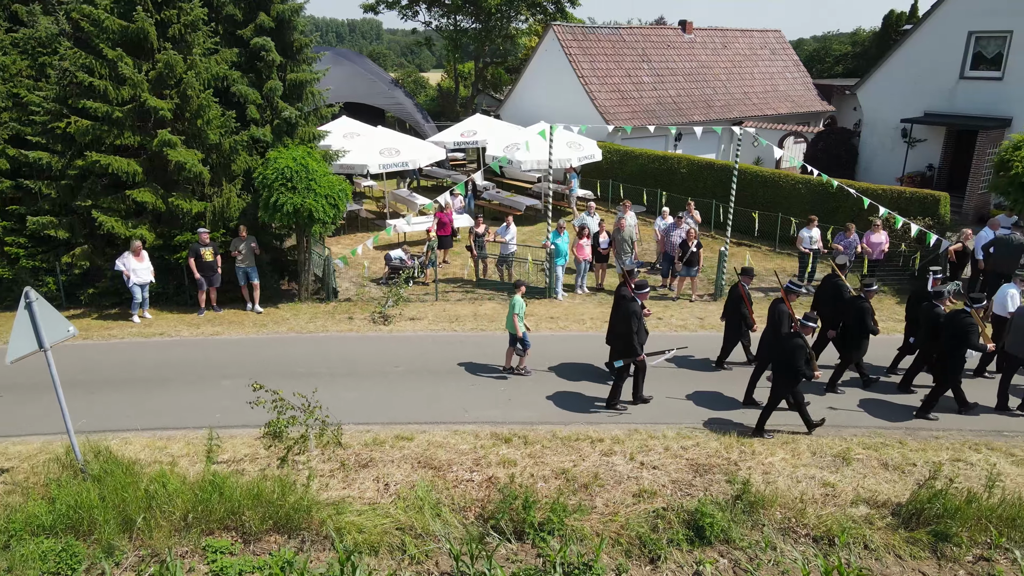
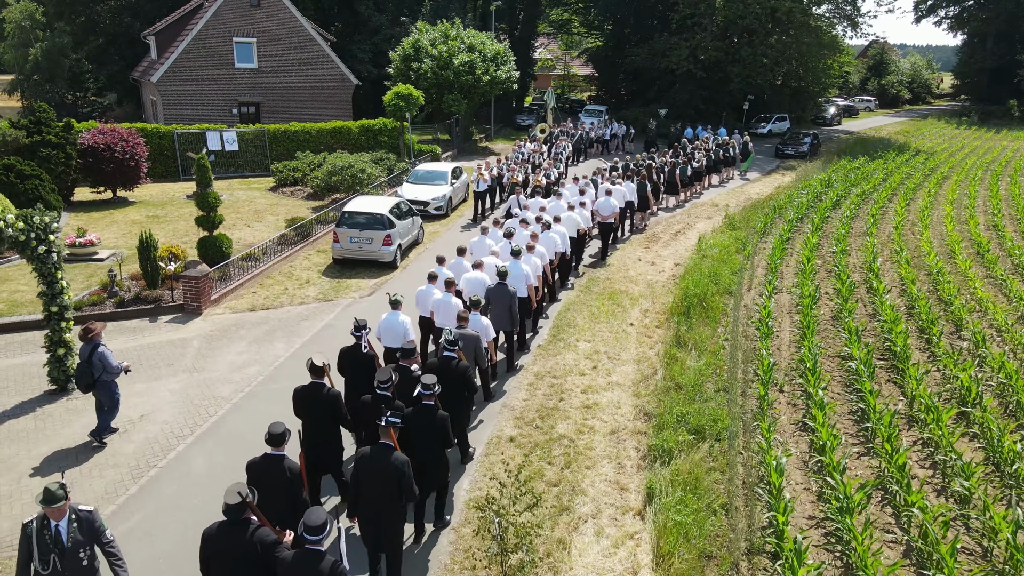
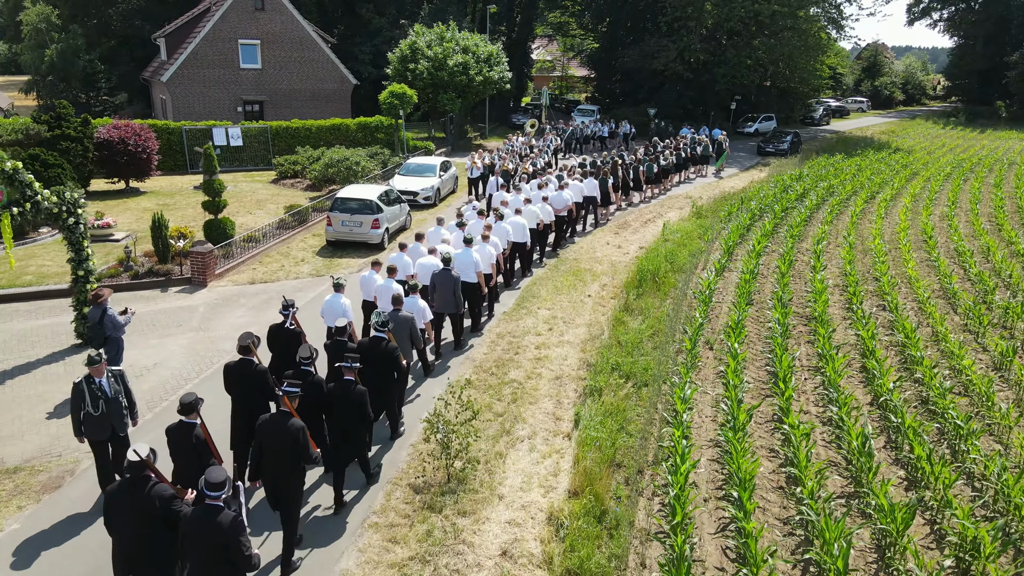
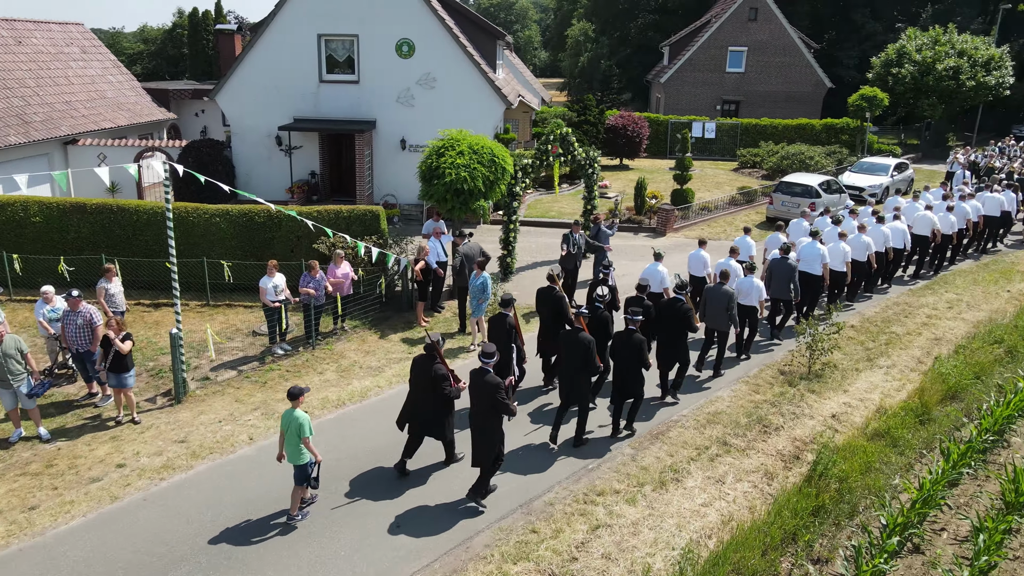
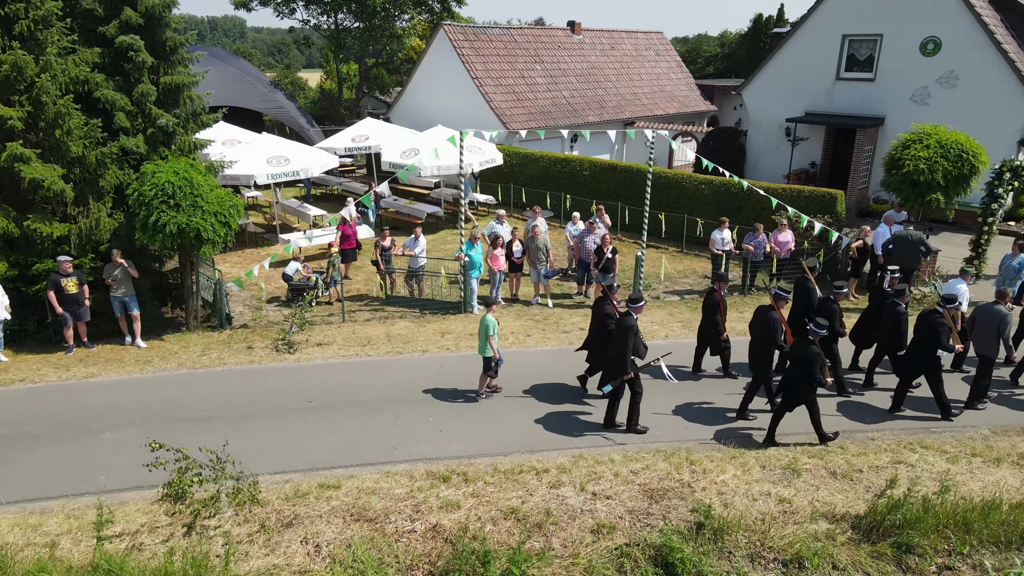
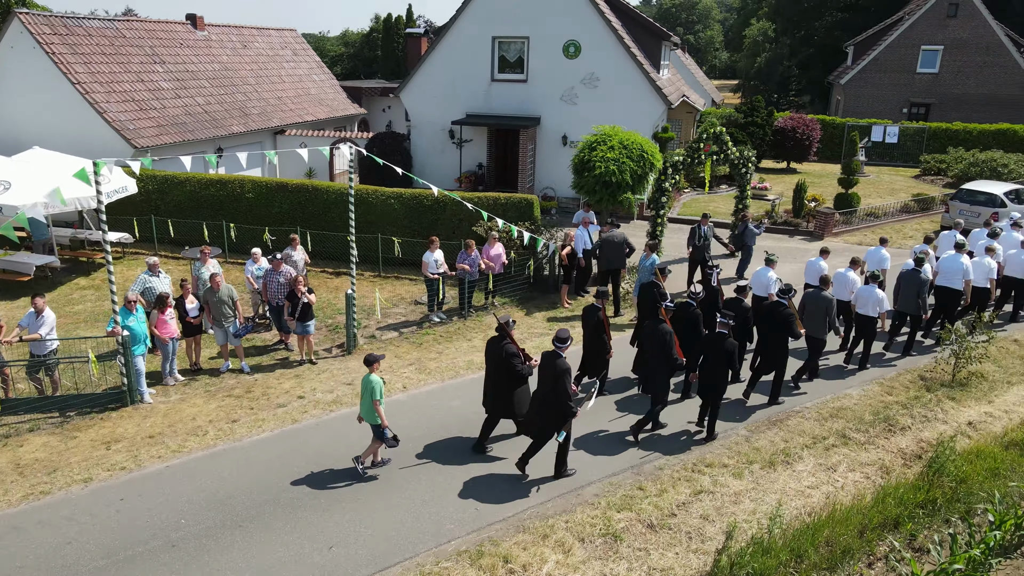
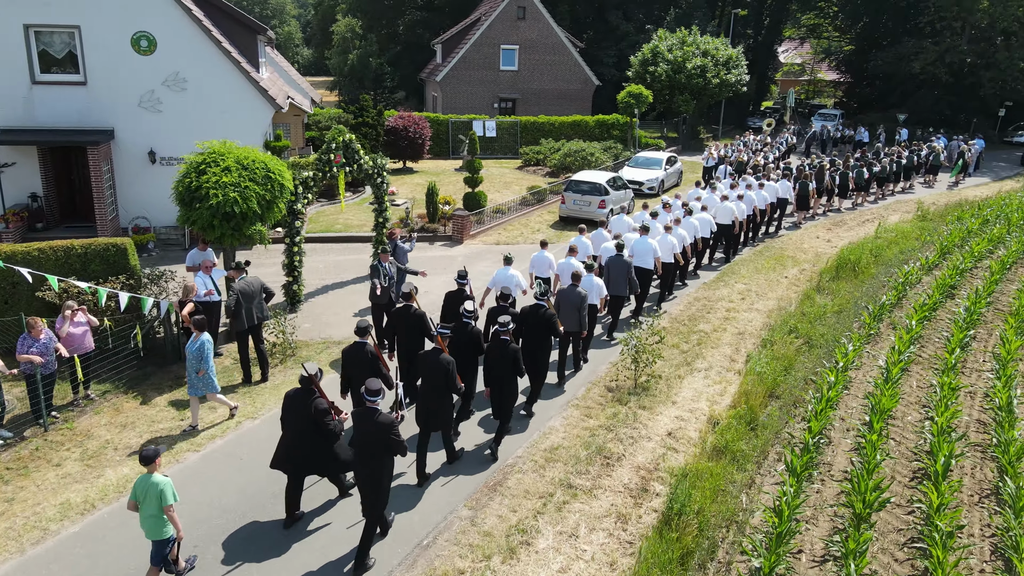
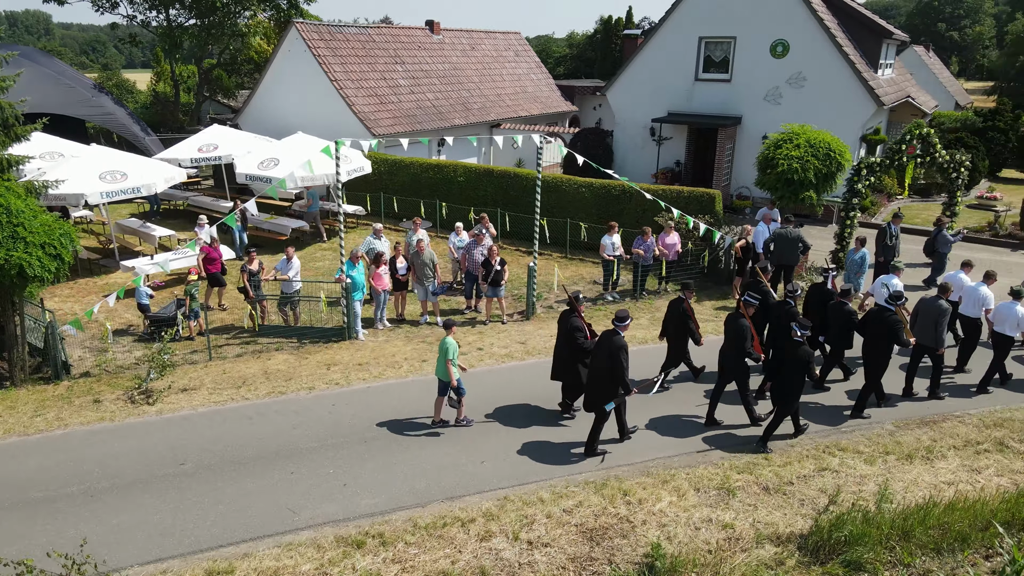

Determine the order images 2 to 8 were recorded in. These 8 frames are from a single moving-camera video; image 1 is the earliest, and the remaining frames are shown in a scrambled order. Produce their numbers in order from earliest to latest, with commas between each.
5, 8, 6, 4, 7, 3, 2
